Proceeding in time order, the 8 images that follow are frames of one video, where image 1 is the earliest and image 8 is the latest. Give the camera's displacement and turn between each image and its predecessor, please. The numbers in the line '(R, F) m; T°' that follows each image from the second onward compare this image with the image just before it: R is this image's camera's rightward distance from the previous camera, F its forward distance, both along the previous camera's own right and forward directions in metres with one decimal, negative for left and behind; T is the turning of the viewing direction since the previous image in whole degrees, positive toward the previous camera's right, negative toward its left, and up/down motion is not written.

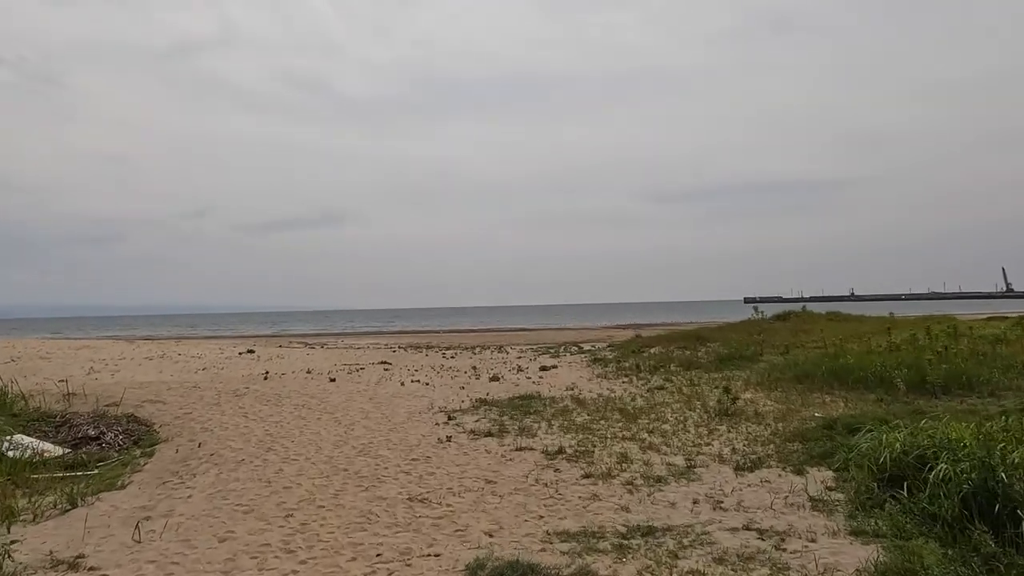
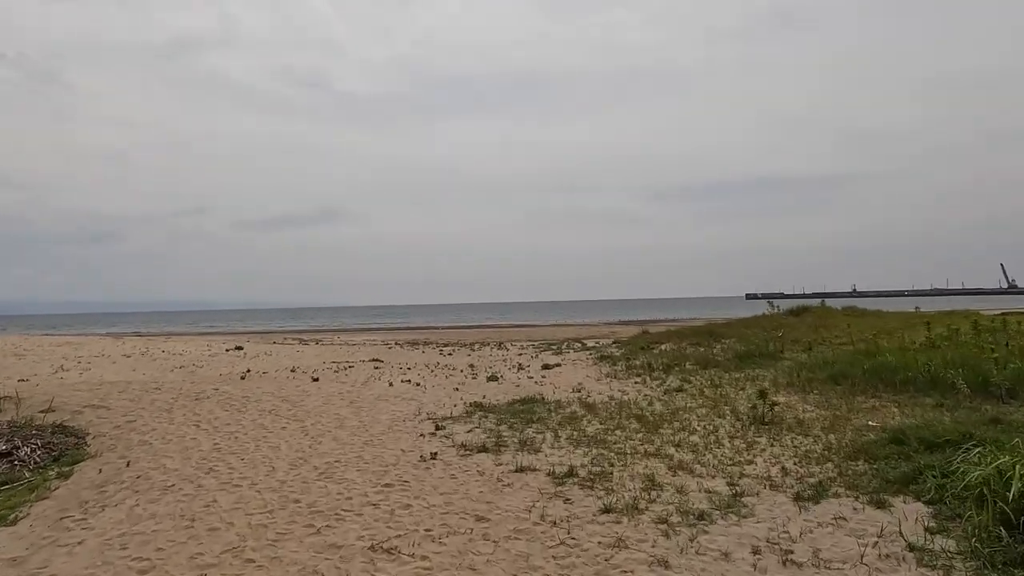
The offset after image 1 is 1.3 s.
(0.0, +1.9) m; 0°
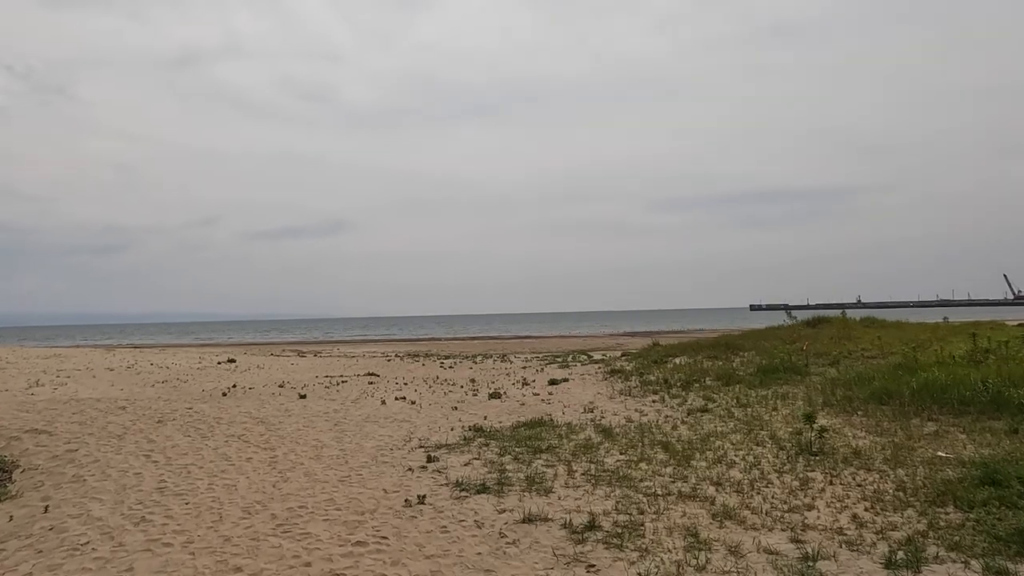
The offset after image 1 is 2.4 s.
(0.0, +1.6) m; 0°
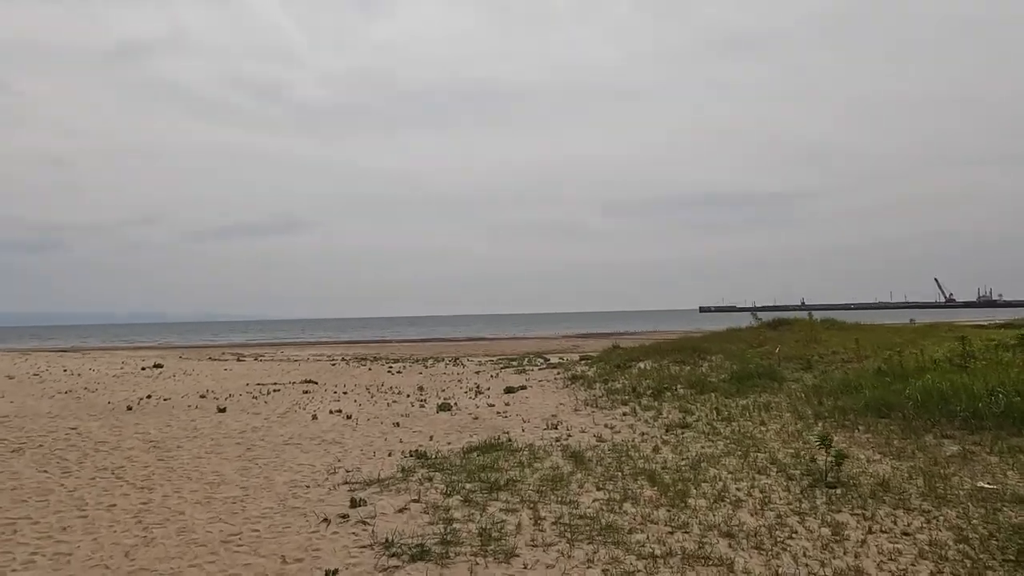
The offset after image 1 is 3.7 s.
(0.0, +2.0) m; +4°
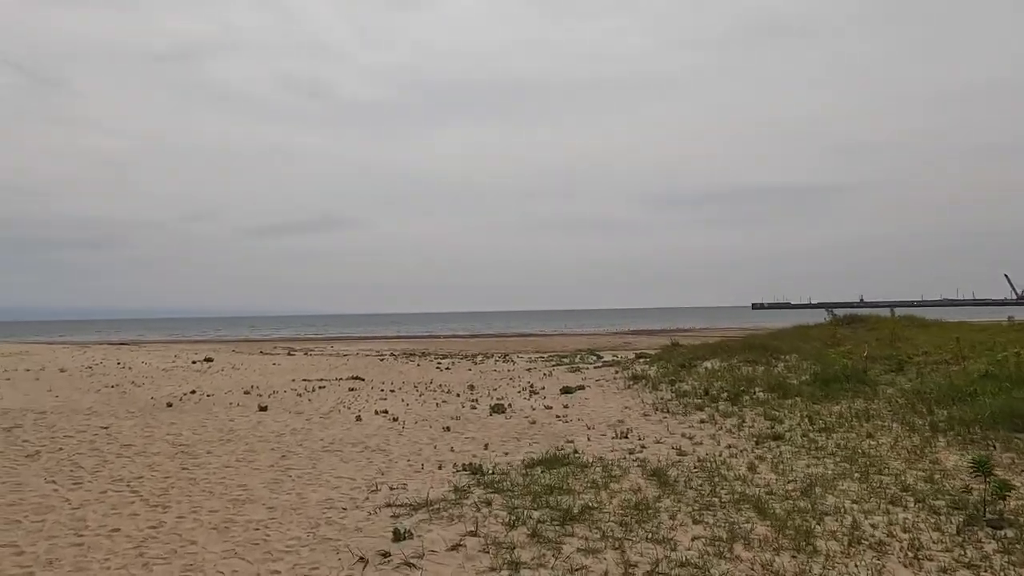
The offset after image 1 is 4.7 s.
(-0.3, +1.4) m; -4°
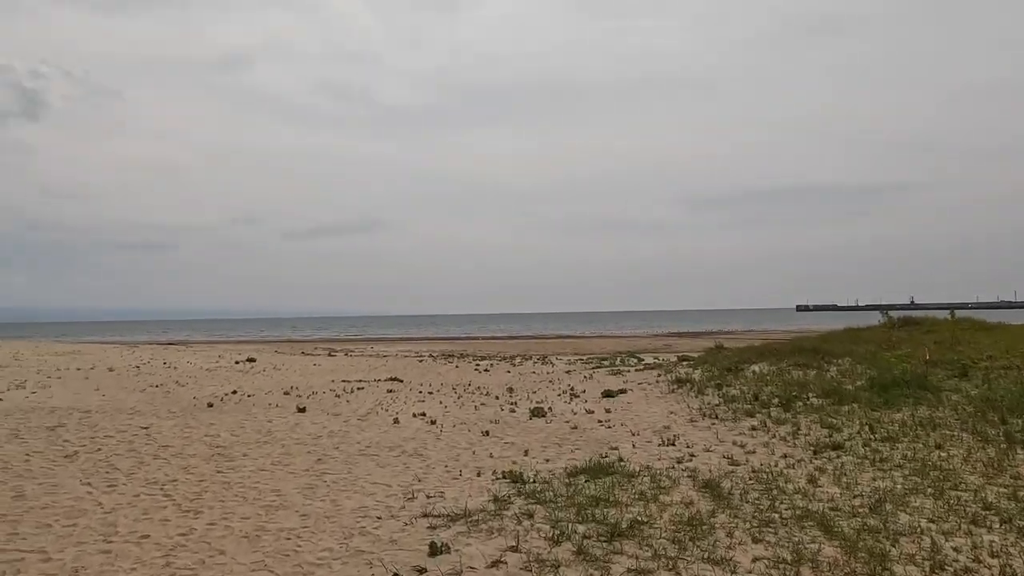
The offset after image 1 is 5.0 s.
(0.0, +0.4) m; -3°
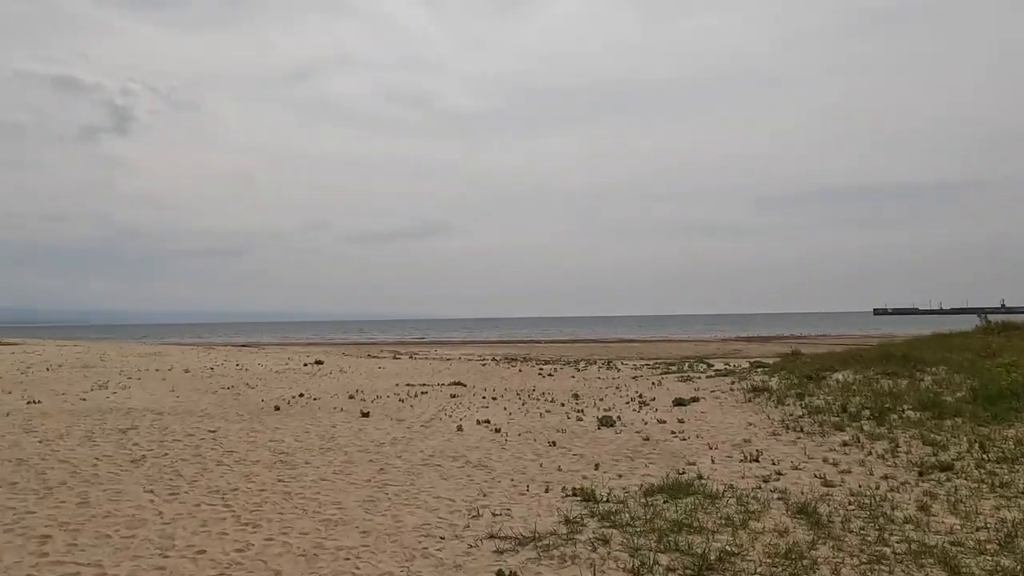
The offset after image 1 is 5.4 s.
(-0.1, +0.5) m; -5°
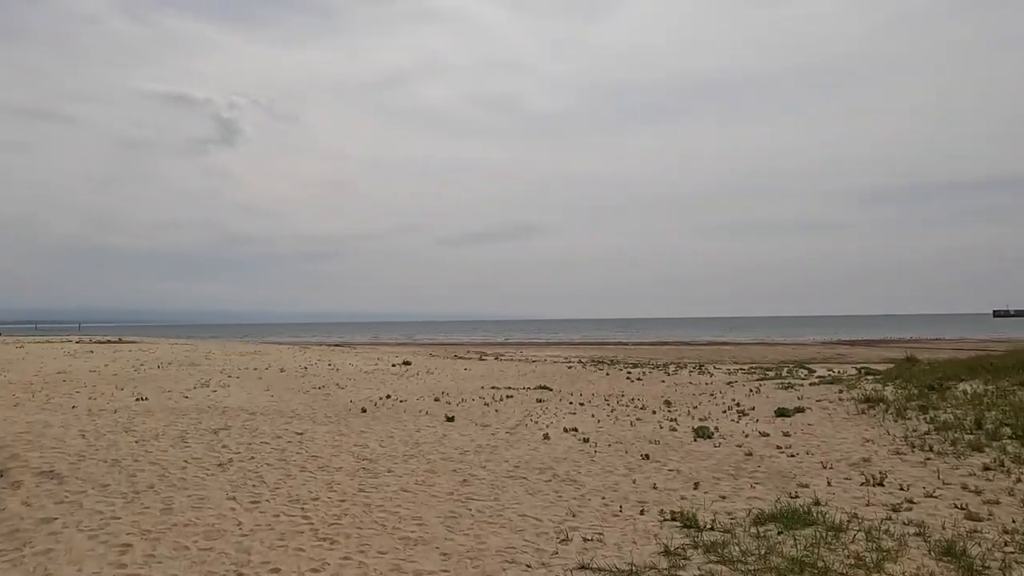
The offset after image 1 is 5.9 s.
(-0.1, +0.6) m; -7°
